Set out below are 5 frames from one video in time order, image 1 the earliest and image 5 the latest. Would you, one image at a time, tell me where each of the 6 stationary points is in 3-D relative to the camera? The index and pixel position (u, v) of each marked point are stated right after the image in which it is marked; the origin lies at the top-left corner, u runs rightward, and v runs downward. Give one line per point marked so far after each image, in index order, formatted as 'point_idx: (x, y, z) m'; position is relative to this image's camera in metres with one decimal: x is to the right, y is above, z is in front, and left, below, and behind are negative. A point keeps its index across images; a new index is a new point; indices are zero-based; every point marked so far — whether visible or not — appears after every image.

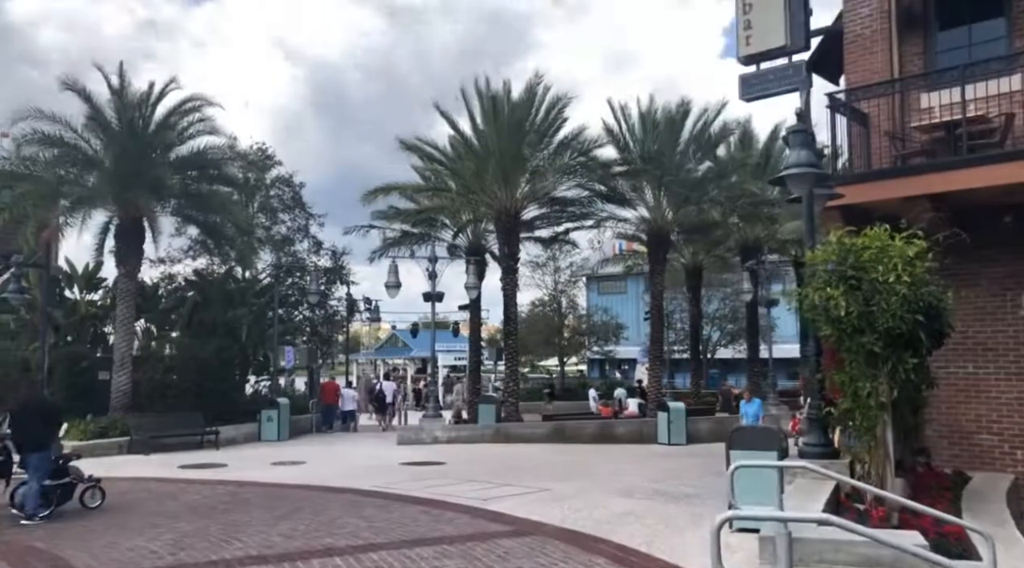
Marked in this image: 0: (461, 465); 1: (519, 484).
0: (-1.0, -3.6, +16.8) m
1: (+0.1, -3.1, +13.2) m
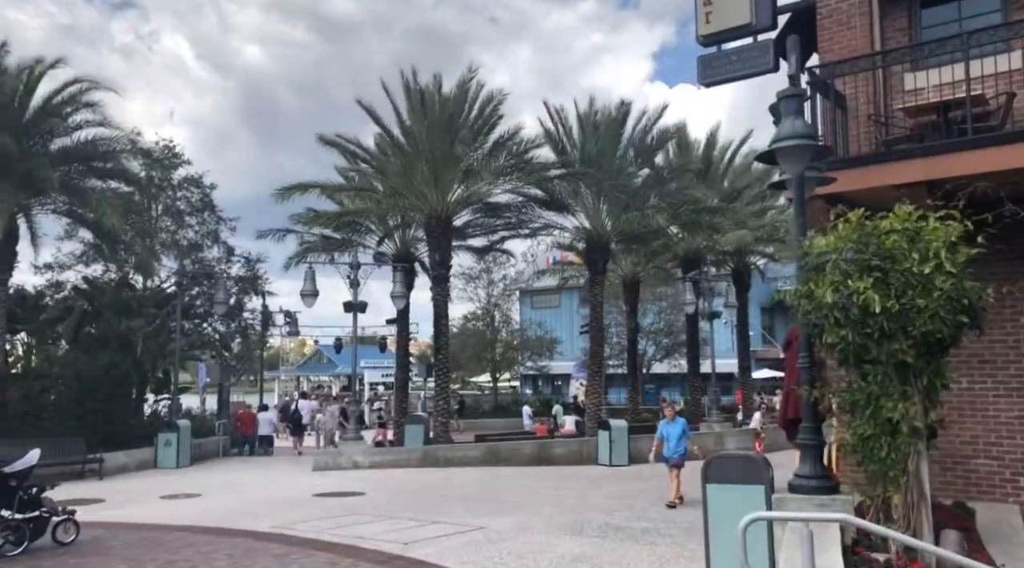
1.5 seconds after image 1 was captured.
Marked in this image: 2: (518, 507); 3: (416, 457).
0: (-2.2, -3.7, +14.8) m
1: (-0.8, -3.2, +11.3) m
2: (+0.1, -3.5, +13.0) m
3: (-2.3, -4.1, +20.0) m
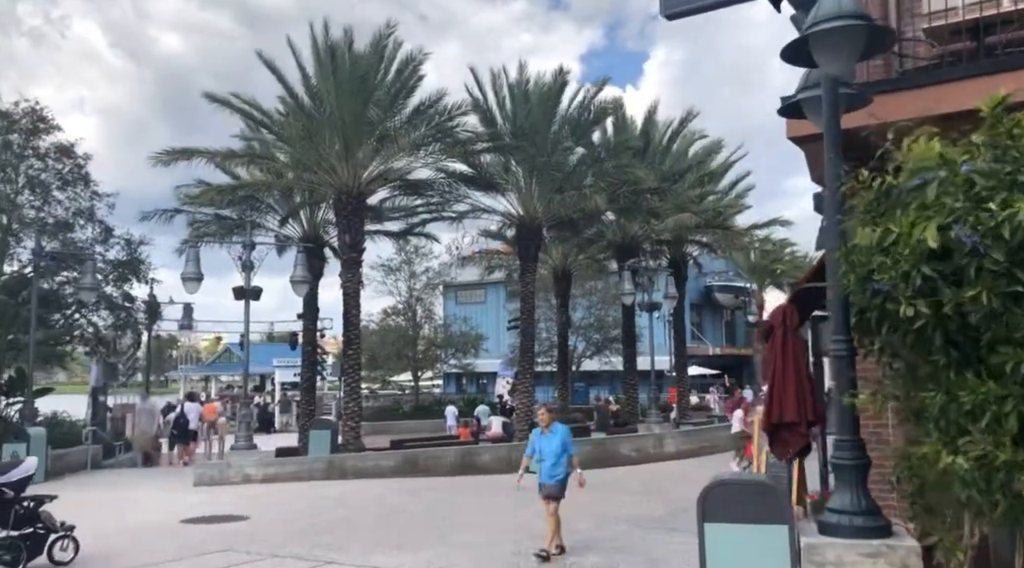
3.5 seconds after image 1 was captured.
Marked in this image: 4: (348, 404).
0: (-3.4, -3.4, +12.1) m
1: (-1.7, -2.9, +8.8) m
2: (-1.0, -3.1, +10.5) m
3: (-3.9, -3.8, +17.2) m
4: (-3.8, -2.6, +19.5) m
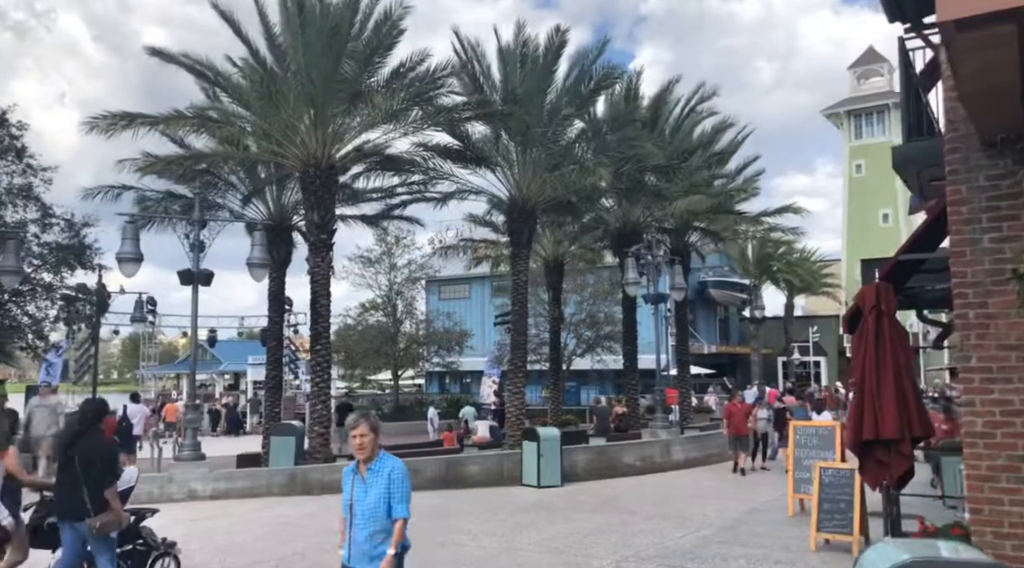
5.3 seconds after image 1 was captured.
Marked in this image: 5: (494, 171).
0: (-3.4, -3.1, +9.7) m
1: (-1.7, -2.6, +6.4) m
2: (-1.0, -2.9, +8.2) m
3: (-4.1, -3.5, +14.8) m
4: (-4.0, -2.4, +17.1) m
5: (-0.4, +2.6, +19.5) m
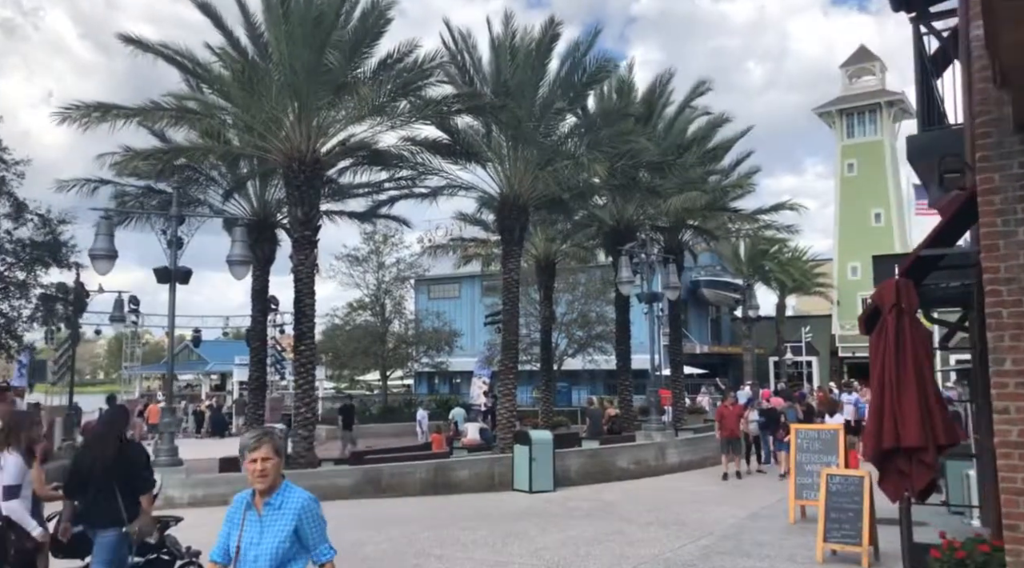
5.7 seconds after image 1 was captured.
0: (-3.5, -3.1, +9.1) m
1: (-1.7, -2.6, +5.8) m
2: (-1.0, -2.8, +7.6) m
3: (-4.2, -3.5, +14.2) m
4: (-4.2, -2.3, +16.5) m
5: (-0.6, +2.6, +18.9) m
